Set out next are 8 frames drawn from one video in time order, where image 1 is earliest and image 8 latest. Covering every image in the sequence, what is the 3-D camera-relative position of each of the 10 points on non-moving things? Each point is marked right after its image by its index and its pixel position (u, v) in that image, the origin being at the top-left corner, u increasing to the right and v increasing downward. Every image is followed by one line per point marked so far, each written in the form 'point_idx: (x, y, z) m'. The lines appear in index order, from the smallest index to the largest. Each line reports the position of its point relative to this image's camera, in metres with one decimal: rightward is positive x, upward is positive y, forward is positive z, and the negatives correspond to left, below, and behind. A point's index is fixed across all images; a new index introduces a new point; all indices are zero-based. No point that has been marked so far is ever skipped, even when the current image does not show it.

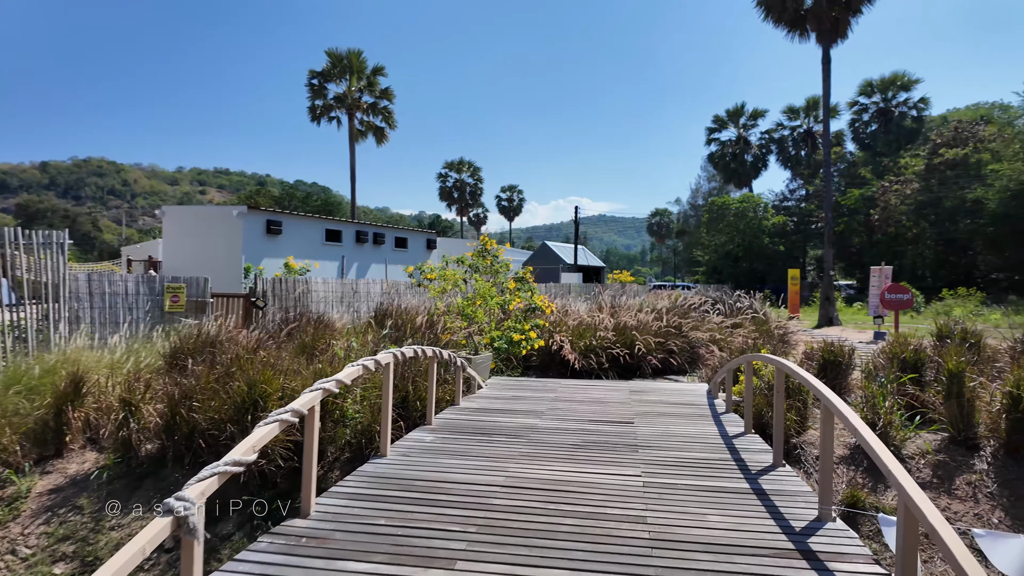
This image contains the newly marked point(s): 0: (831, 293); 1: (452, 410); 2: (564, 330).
0: (+9.9, -0.2, +18.3) m
1: (-0.4, -0.8, +3.8) m
2: (+0.7, -0.6, +8.1) m
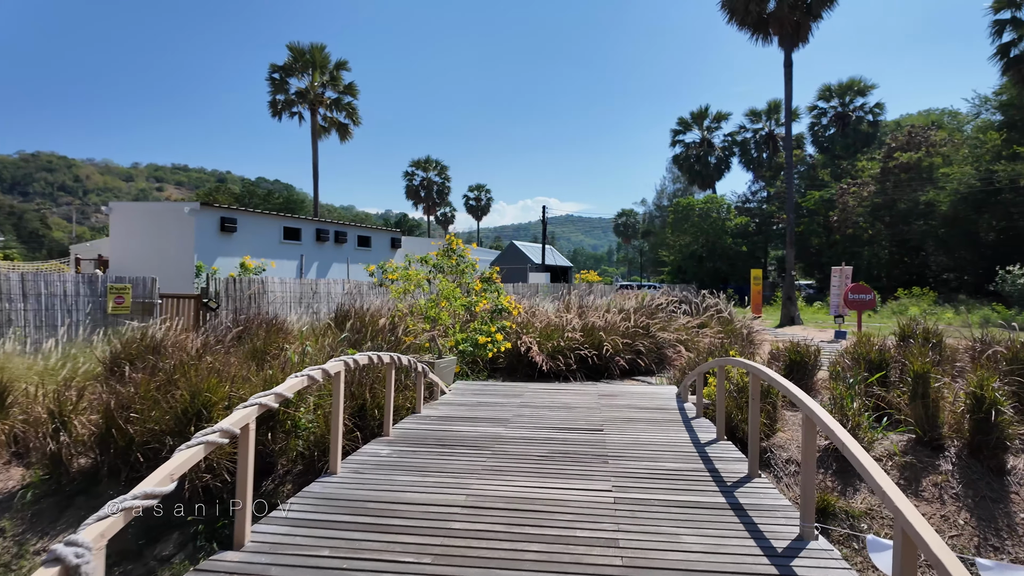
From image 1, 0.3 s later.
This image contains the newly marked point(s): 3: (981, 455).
0: (+8.9, -0.2, +18.7) m
1: (-0.6, -0.8, +3.6) m
2: (+0.3, -0.6, +8.0) m
3: (+3.5, -1.3, +4.5) m
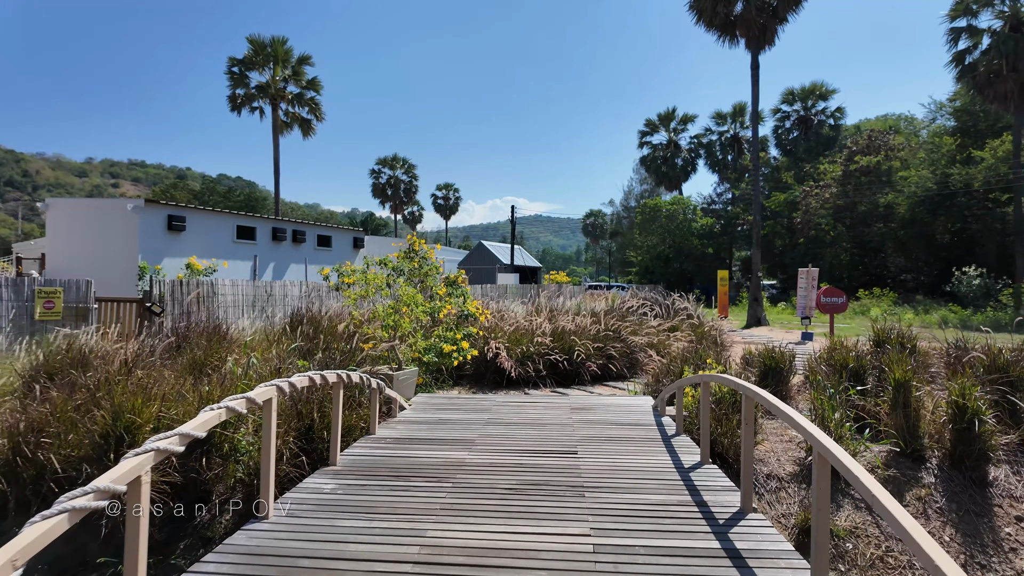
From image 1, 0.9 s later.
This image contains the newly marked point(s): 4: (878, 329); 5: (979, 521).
0: (+7.9, -0.2, +18.8) m
1: (-0.8, -0.9, +3.3) m
2: (-0.2, -0.6, +7.6) m
3: (+3.3, -1.3, +4.3) m
4: (+3.9, -0.4, +6.3) m
5: (+3.2, -1.6, +4.0) m
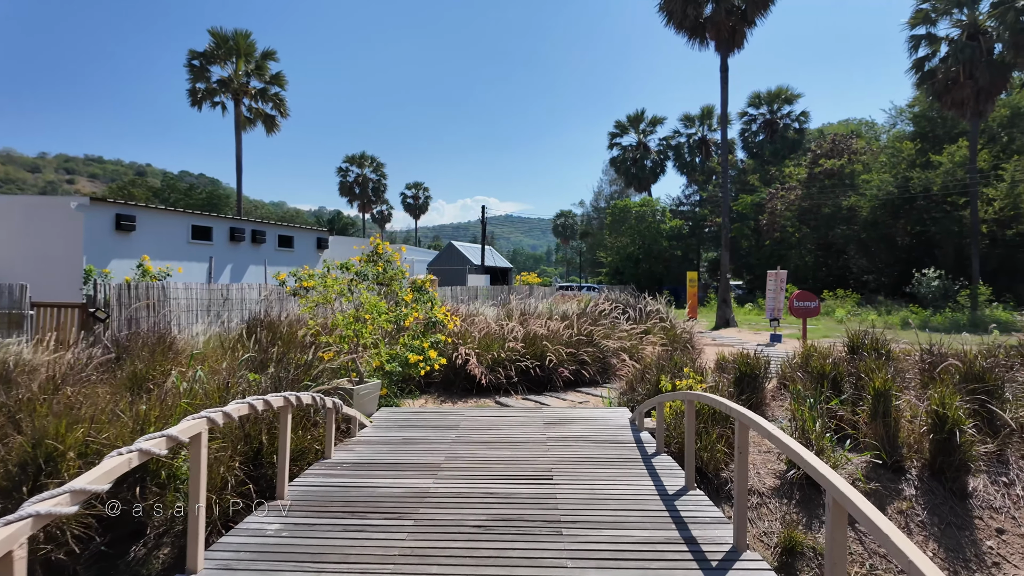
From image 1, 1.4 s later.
0: (+6.9, -0.3, +18.9) m
1: (-1.0, -0.9, +3.0) m
2: (-0.5, -0.7, +7.4) m
3: (+3.1, -1.4, +4.2) m
4: (+3.6, -0.5, +6.2) m
5: (+3.0, -1.6, +3.9) m
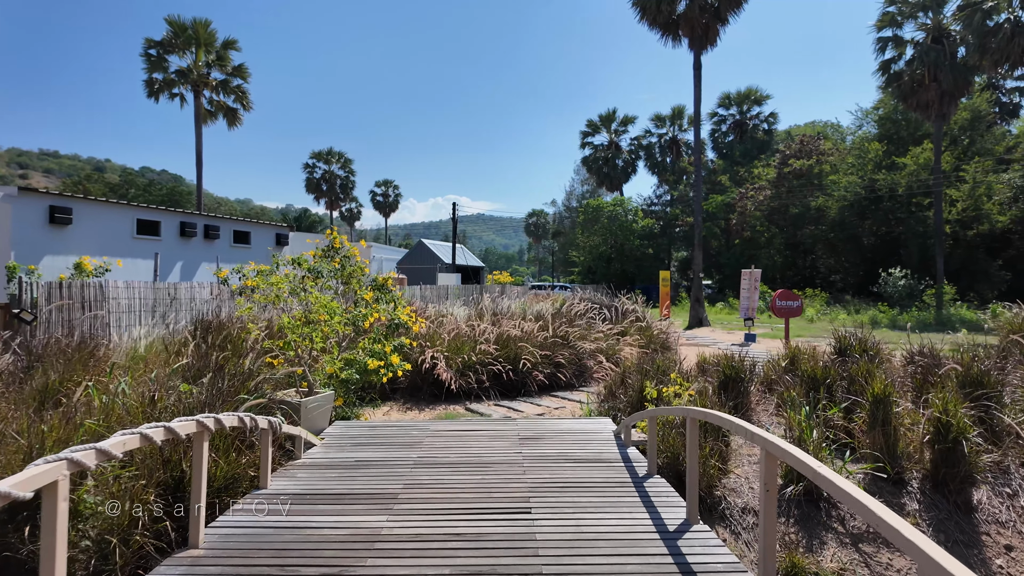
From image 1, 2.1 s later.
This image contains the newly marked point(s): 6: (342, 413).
0: (+6.0, -0.2, +18.8) m
1: (-1.1, -0.9, +2.5) m
2: (-0.9, -0.7, +6.9) m
3: (+2.9, -1.3, +3.9) m
4: (+3.3, -0.5, +5.9) m
5: (+2.8, -1.6, +3.6) m
6: (-1.3, -1.0, +4.6) m
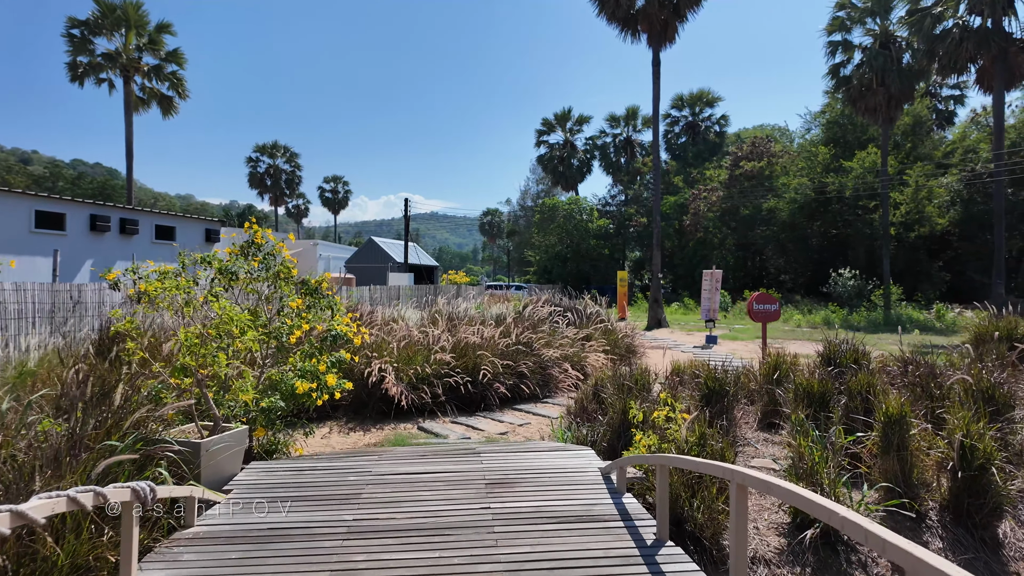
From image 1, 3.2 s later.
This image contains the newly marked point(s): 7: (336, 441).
0: (+4.6, -0.2, +18.5) m
1: (-1.2, -0.9, +1.7) m
2: (-1.3, -0.7, +6.1) m
3: (+2.7, -1.4, +3.4) m
4: (+3.0, -0.5, +5.5) m
5: (+2.6, -1.7, +3.2) m
6: (-1.6, -1.0, +3.8) m
7: (-1.5, -1.3, +5.2) m
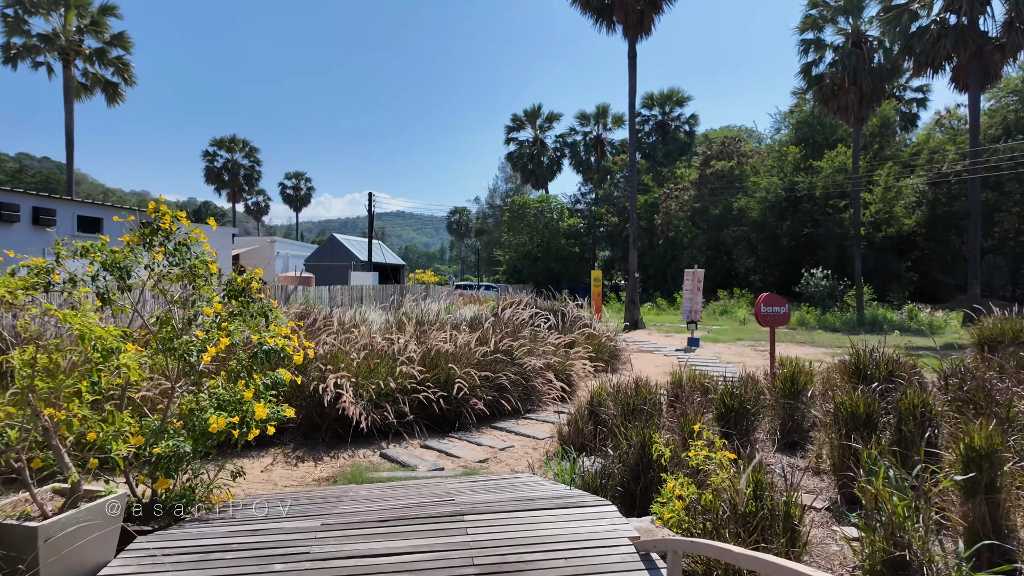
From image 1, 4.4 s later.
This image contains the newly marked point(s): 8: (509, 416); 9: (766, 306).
0: (+3.8, -0.2, +17.9) m
1: (-1.1, -0.9, +0.8) m
2: (-1.5, -0.7, +5.2) m
3: (+2.6, -1.4, +2.7) m
4: (+2.8, -0.5, +4.8) m
5: (+2.6, -1.7, +2.4) m
6: (-1.6, -1.0, +2.8) m
7: (-1.7, -1.4, +4.2) m
8: (0.0, -1.3, +6.0) m
9: (+2.6, -0.2, +6.0) m
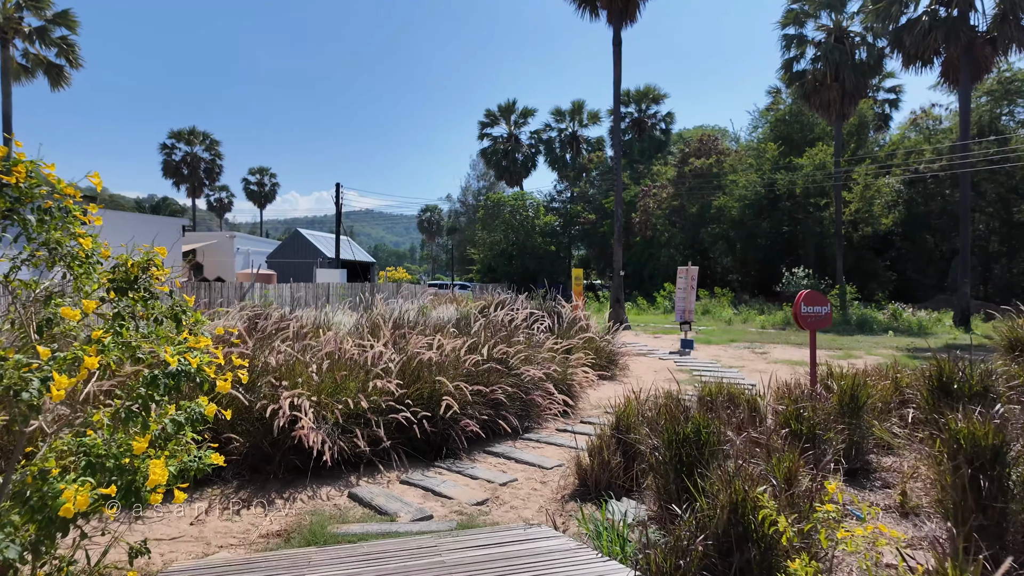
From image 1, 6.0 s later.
0: (+3.1, -0.2, +17.1) m
1: (-0.9, -0.9, -0.3) m
2: (-1.5, -0.7, +4.1) m
3: (+2.8, -1.3, +1.9) m
4: (+2.8, -0.5, +3.9) m
5: (+2.8, -1.6, +1.6) m
6: (-1.5, -1.0, +1.8) m
7: (-1.6, -1.3, +3.1) m
8: (-0.1, -1.2, +5.0) m
9: (+2.5, -0.1, +5.2) m
